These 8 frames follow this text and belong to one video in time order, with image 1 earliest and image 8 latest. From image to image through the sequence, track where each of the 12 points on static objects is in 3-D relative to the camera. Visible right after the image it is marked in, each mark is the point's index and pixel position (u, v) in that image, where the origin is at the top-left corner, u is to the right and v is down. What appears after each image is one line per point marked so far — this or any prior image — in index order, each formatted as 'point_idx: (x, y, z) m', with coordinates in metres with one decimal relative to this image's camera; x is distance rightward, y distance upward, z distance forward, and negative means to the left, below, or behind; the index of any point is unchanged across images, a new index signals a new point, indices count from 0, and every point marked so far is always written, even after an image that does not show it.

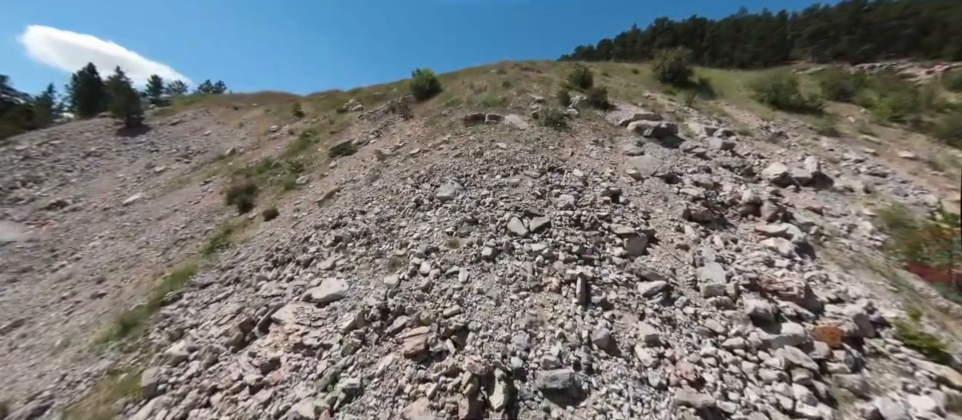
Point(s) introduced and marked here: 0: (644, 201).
0: (+4.6, +0.2, +8.9) m
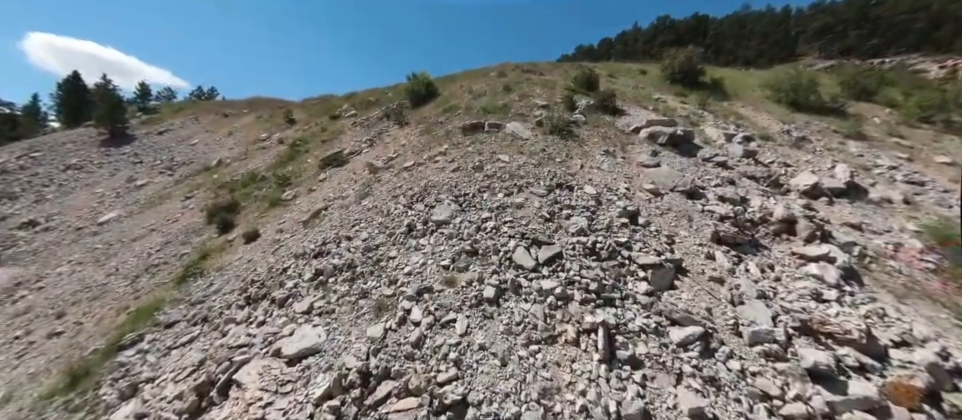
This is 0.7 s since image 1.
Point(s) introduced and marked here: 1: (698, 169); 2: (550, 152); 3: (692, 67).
0: (+4.6, -0.3, +7.8) m
1: (+7.1, +1.3, +10.2) m
2: (+2.3, +1.9, +10.3) m
3: (+12.0, +8.2, +17.7) m
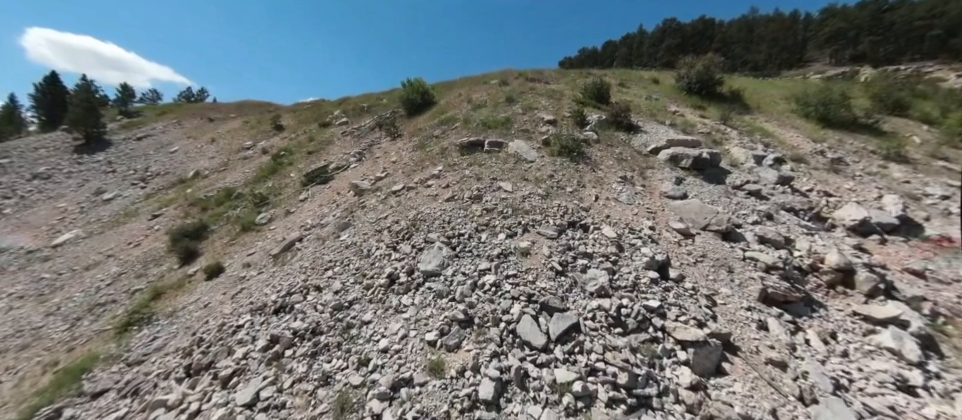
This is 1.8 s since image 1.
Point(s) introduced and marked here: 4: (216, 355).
0: (+4.5, -1.3, +6.4) m
1: (+7.0, +0.3, +8.8) m
2: (+2.2, +0.9, +8.9) m
3: (+12.0, +7.0, +16.4) m
4: (-5.0, -2.7, +6.0) m
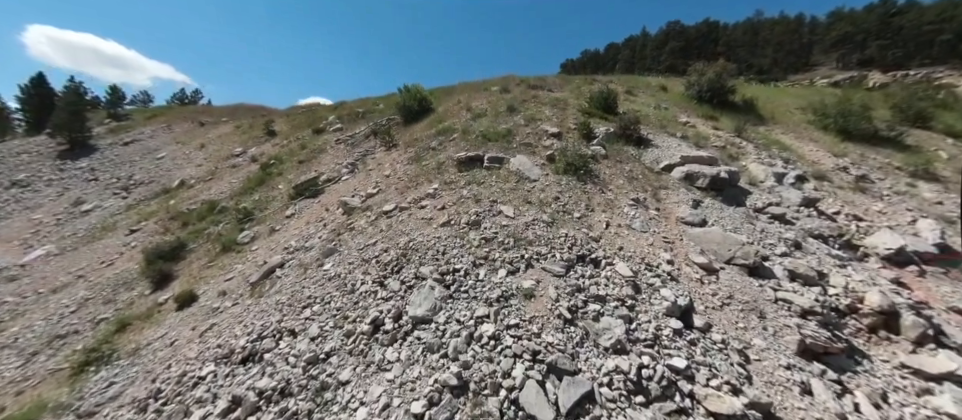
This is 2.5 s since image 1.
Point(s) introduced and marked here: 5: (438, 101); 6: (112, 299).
0: (+4.5, -2.0, +5.6) m
1: (+7.0, -0.4, +8.0) m
2: (+2.2, +0.2, +8.1) m
3: (+12.0, +6.3, +15.6) m
4: (-5.1, -3.4, +5.2) m
5: (-2.5, +6.2, +17.8) m
6: (-10.8, -2.6, +9.2) m
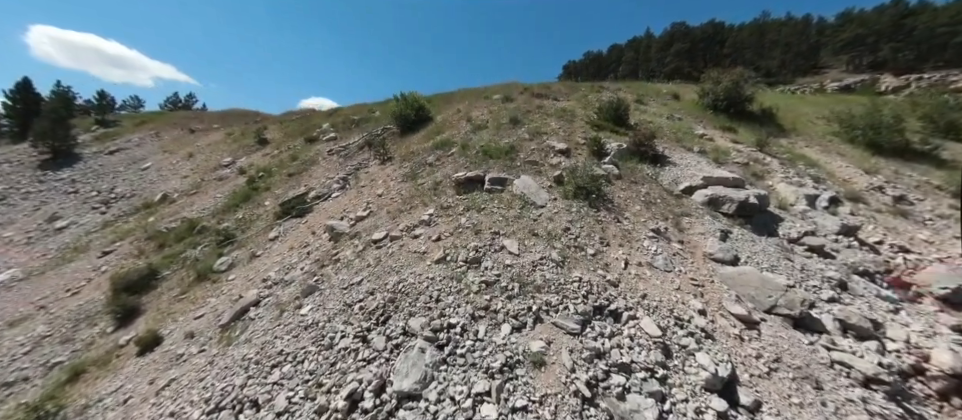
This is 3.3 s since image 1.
0: (+4.5, -2.8, +4.7) m
1: (+7.0, -1.2, +7.1) m
2: (+2.2, -0.6, +7.1) m
3: (+12.1, +5.5, +14.6) m
4: (-5.1, -4.1, +4.2) m
5: (-2.4, +5.5, +16.9) m
6: (-10.8, -3.3, +8.3) m
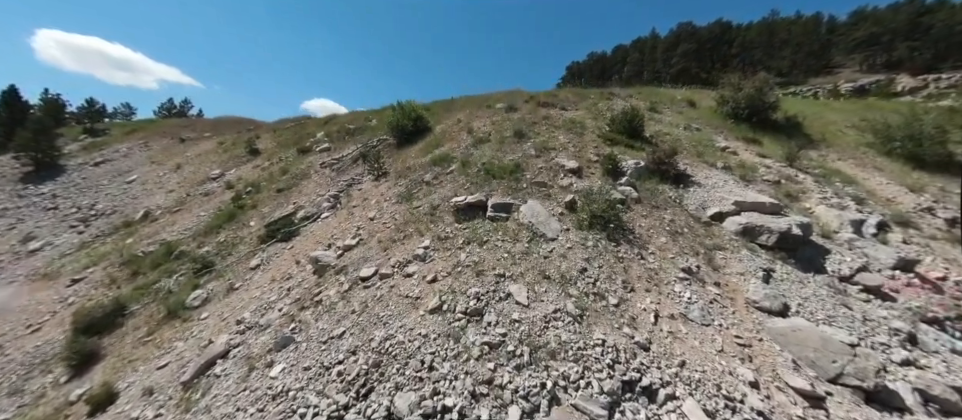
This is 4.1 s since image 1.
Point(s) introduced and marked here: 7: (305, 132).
0: (+4.5, -3.5, +3.6) m
1: (+7.0, -1.9, +6.0) m
2: (+2.2, -1.3, +6.1) m
3: (+12.1, +4.8, +13.5) m
4: (-5.1, -4.9, +3.2) m
5: (-2.3, +4.7, +15.9) m
6: (-10.7, -4.1, +7.3) m
7: (-11.1, +4.9, +19.8) m
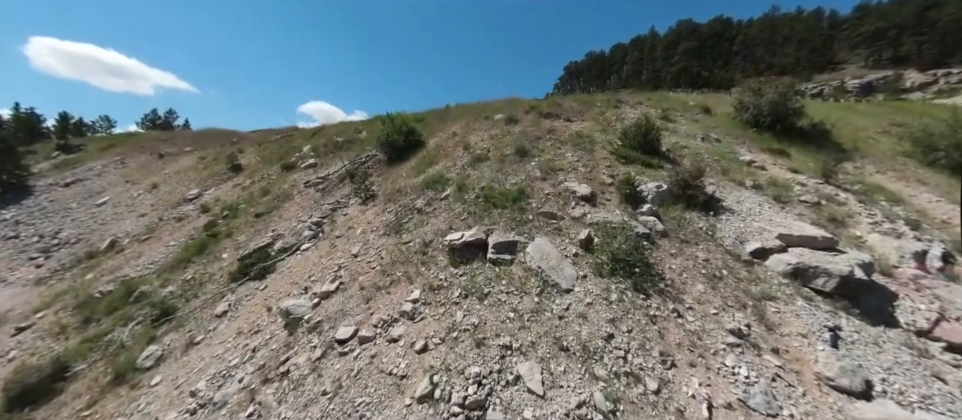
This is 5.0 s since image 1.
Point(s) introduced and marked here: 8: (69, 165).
0: (+4.6, -4.3, +2.4) m
1: (+7.1, -2.7, +4.8) m
2: (+2.3, -2.1, +4.9) m
3: (+12.0, +4.1, +12.3) m
4: (-5.0, -5.8, +2.0) m
5: (-2.5, +3.8, +14.7) m
6: (-10.6, -5.2, +6.1) m
7: (-11.2, +3.8, +18.5) m
8: (-26.0, +2.9, +19.9) m
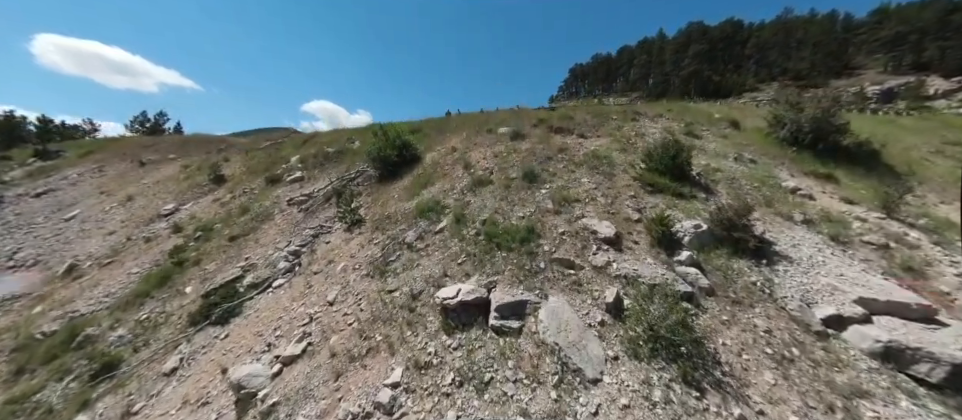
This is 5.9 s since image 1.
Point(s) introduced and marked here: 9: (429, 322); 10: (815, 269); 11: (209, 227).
0: (+4.5, -5.2, +1.0) m
1: (+7.0, -3.6, +3.3) m
2: (+2.2, -3.1, +3.5) m
3: (+12.1, +3.1, +10.8) m
4: (-5.0, -6.7, +0.6) m
5: (-2.4, +2.9, +13.3) m
6: (-10.7, -6.0, +4.7) m
7: (-11.1, +3.0, +17.2) m
8: (-25.9, +2.3, +18.6) m
9: (-1.0, -2.0, +5.6) m
10: (+6.6, -1.1, +6.2) m
11: (-10.5, -0.7, +12.1) m
